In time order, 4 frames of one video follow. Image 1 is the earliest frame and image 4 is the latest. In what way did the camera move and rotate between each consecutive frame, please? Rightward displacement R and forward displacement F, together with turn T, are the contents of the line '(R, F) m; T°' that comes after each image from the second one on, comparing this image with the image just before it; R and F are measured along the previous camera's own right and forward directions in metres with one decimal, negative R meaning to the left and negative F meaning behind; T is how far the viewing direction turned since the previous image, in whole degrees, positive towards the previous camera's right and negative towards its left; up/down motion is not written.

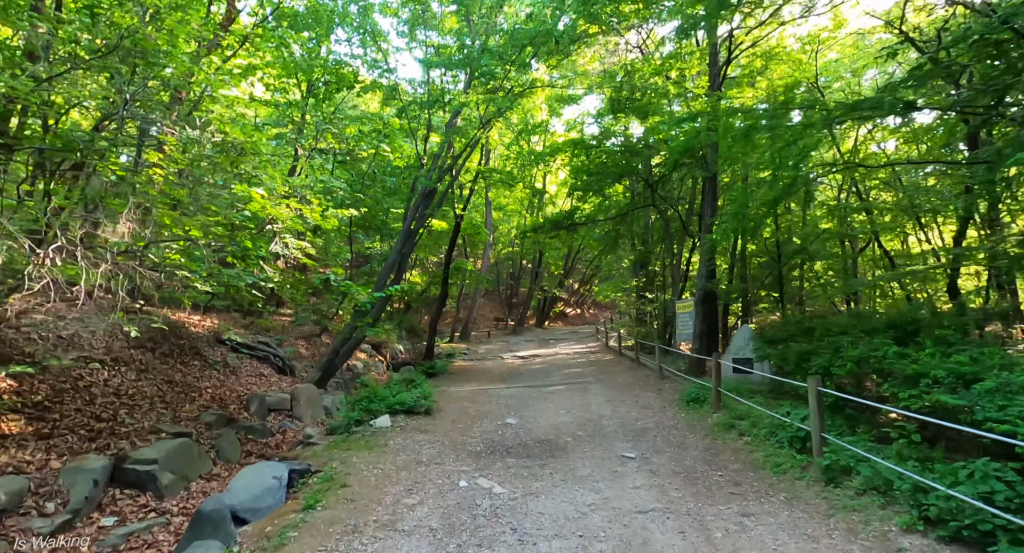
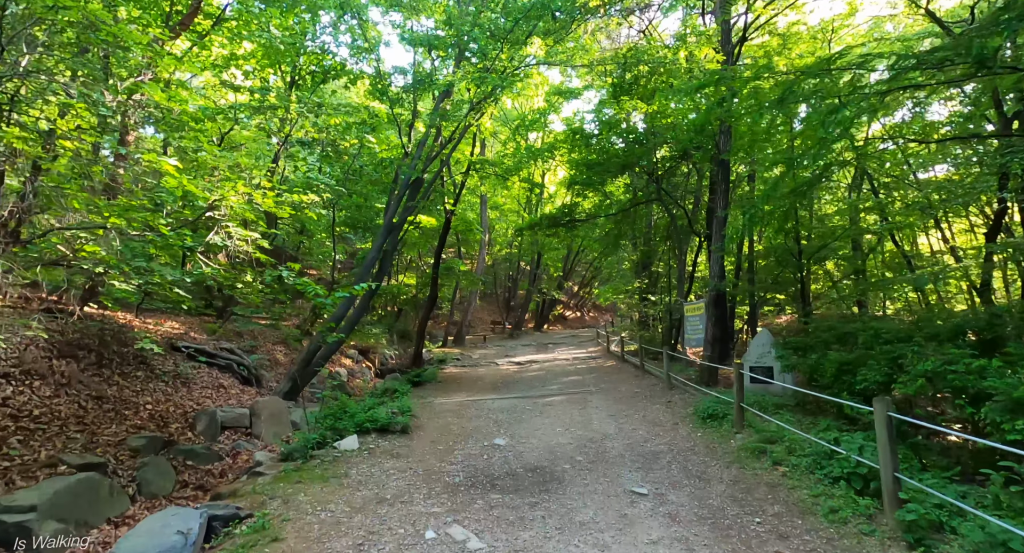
(+0.1, +1.1) m; 0°
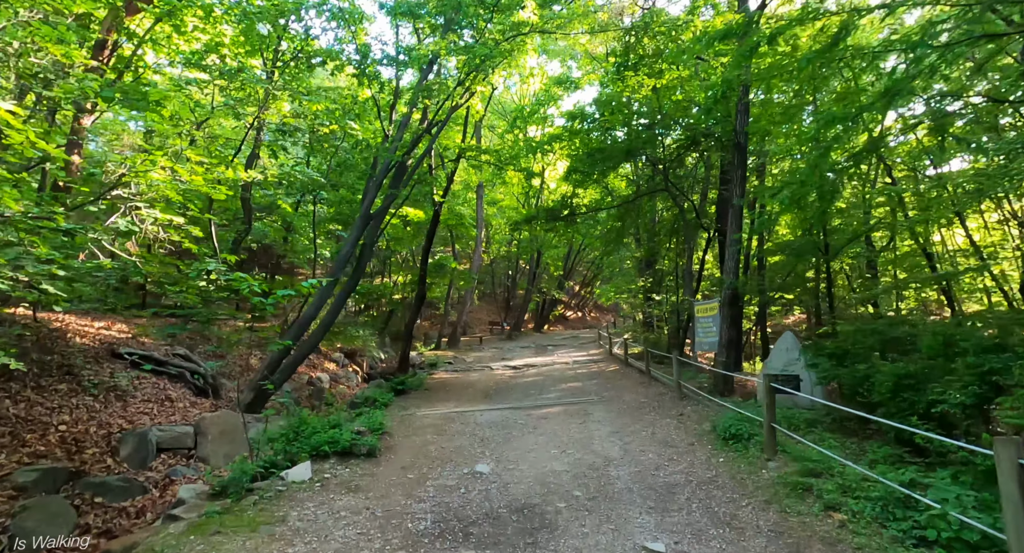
(+0.2, +1.2) m; 0°
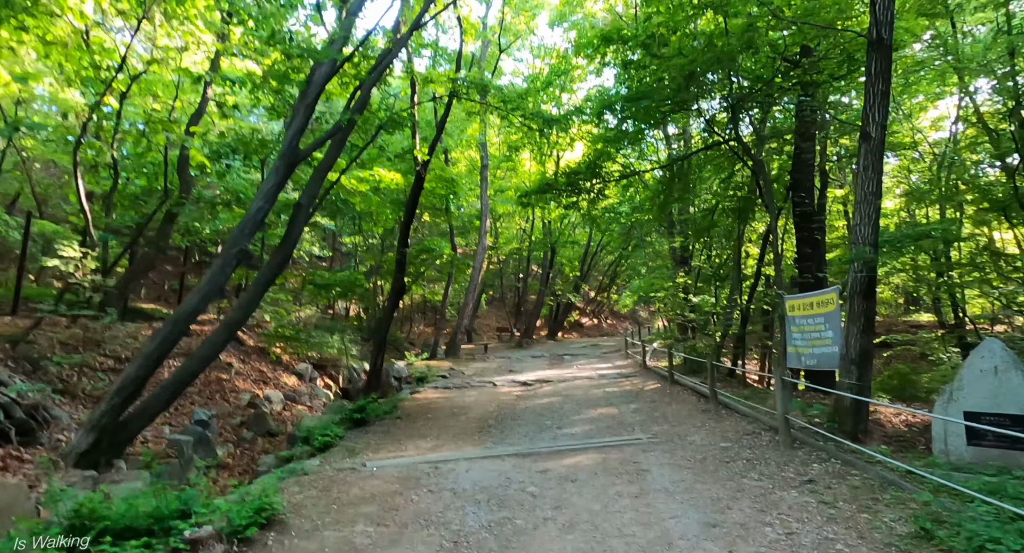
(+0.1, +3.6) m; -1°
